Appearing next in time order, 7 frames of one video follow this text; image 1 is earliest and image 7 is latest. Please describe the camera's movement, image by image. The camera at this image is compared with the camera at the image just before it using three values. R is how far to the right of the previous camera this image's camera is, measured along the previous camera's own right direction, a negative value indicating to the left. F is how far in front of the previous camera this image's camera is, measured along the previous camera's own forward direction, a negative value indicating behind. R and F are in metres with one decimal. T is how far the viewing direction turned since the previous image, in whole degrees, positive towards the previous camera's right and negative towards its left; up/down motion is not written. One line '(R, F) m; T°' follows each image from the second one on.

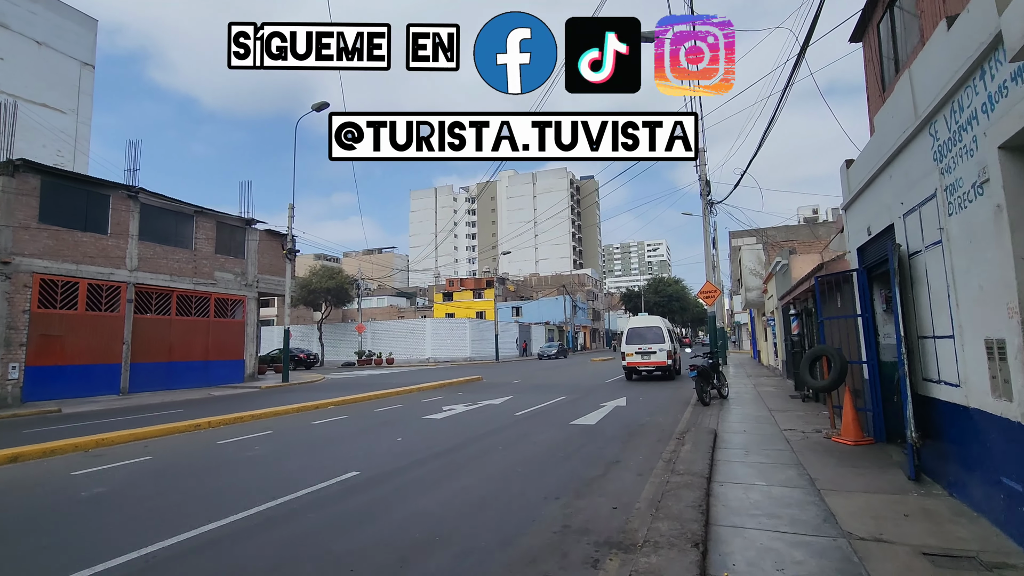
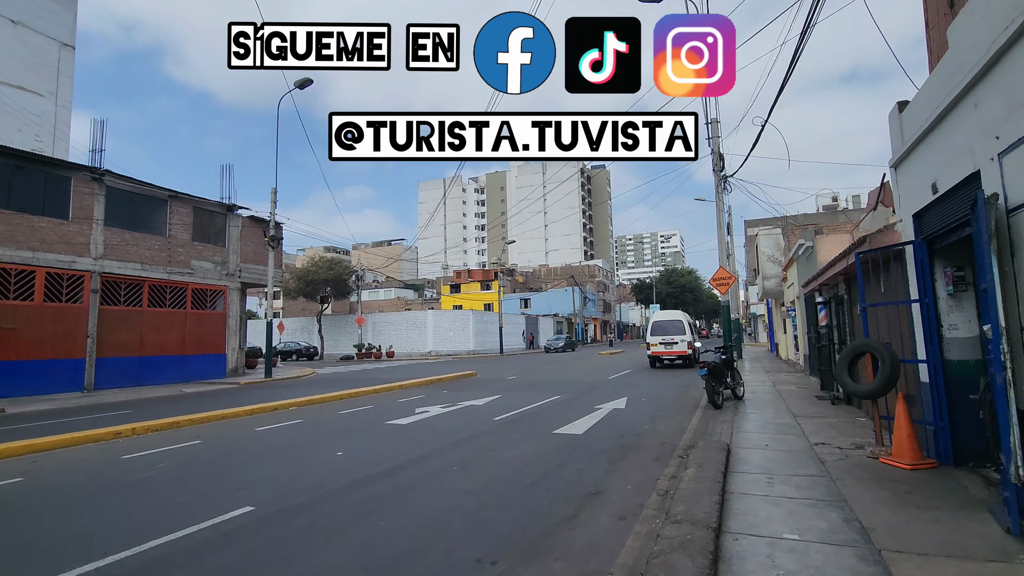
(+0.6, +1.6) m; -1°
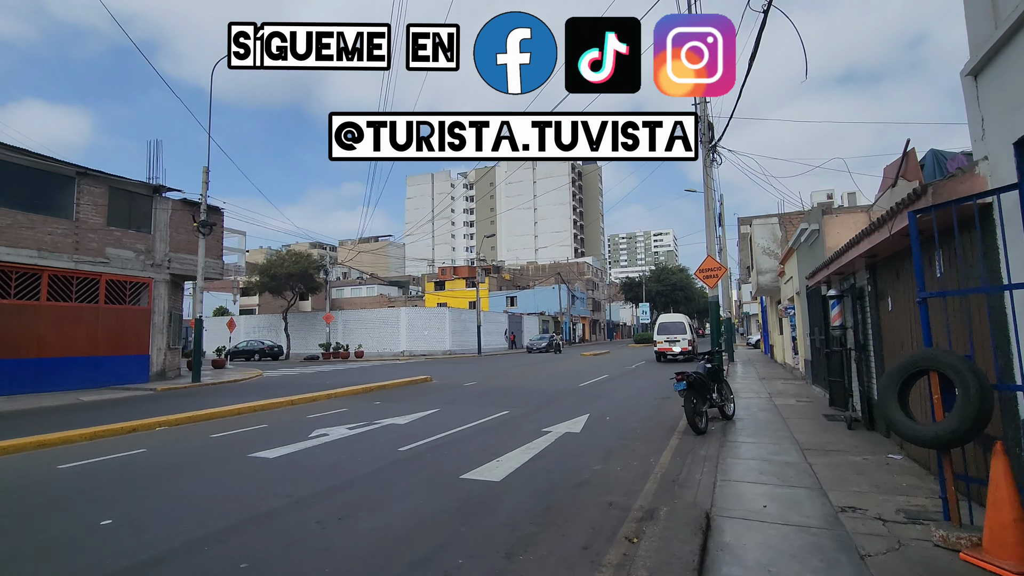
(+1.1, +2.5) m; +1°
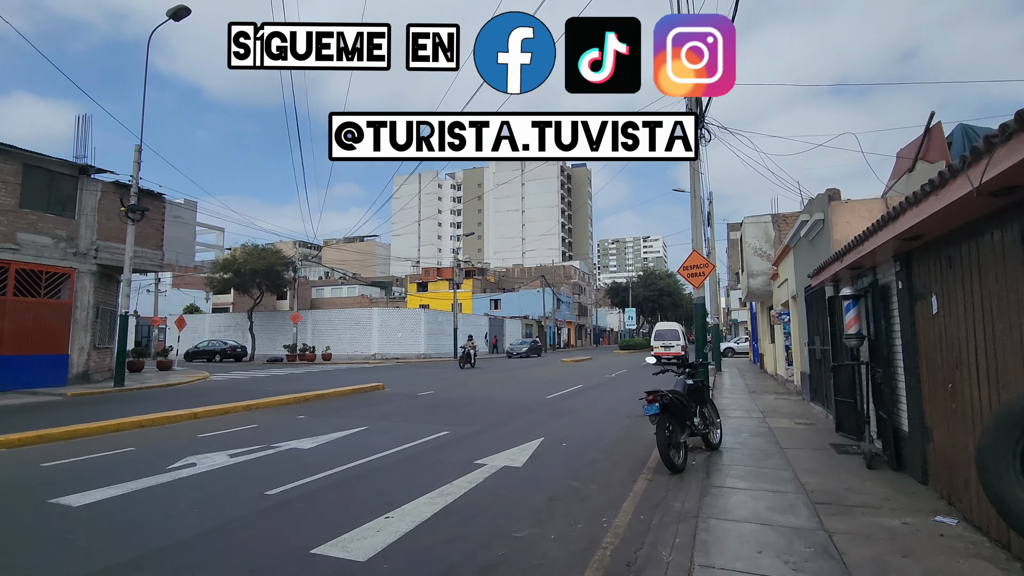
(+0.7, +1.9) m; +1°
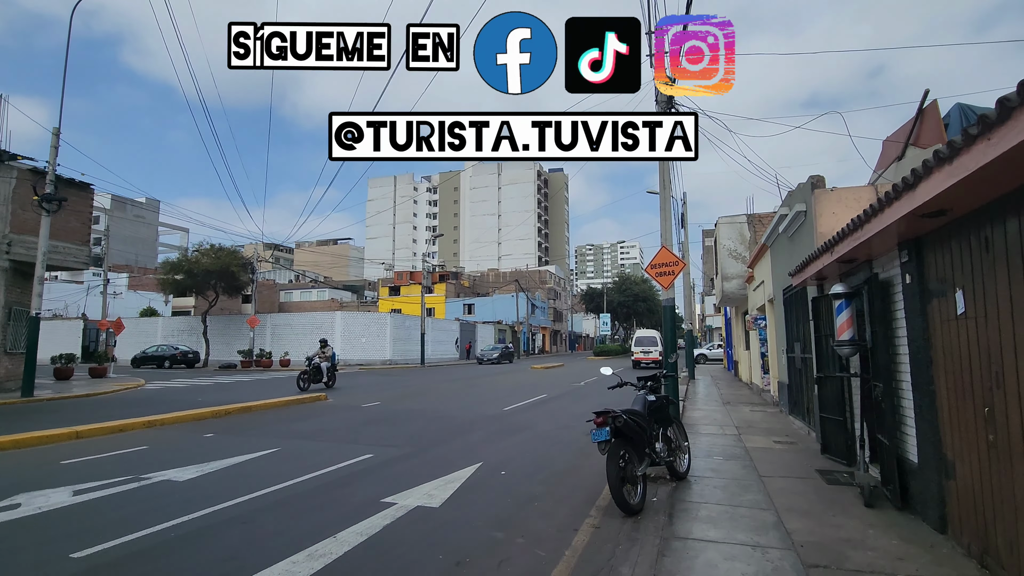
(+0.6, +1.3) m; +2°
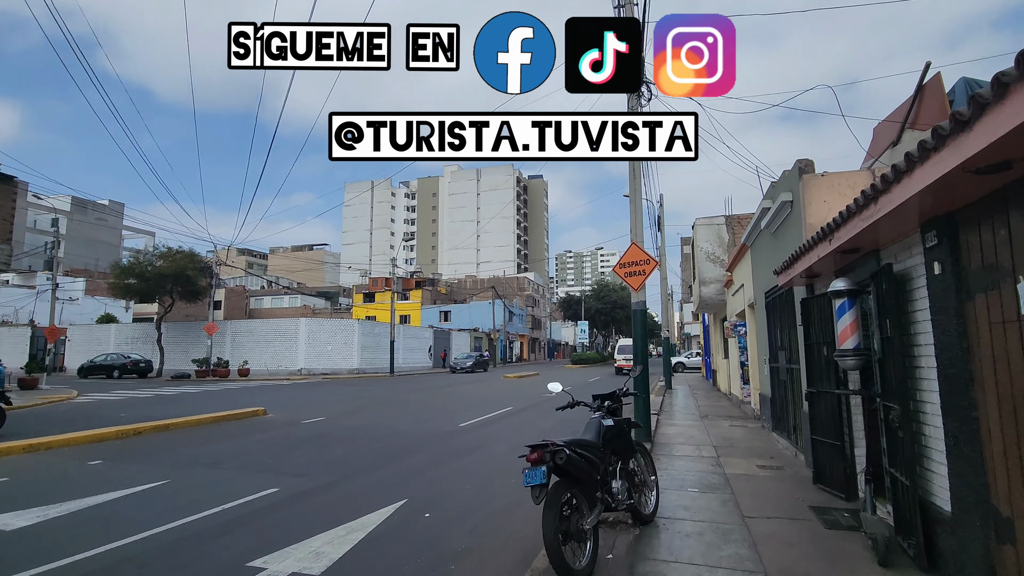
(+0.5, +1.2) m; +2°
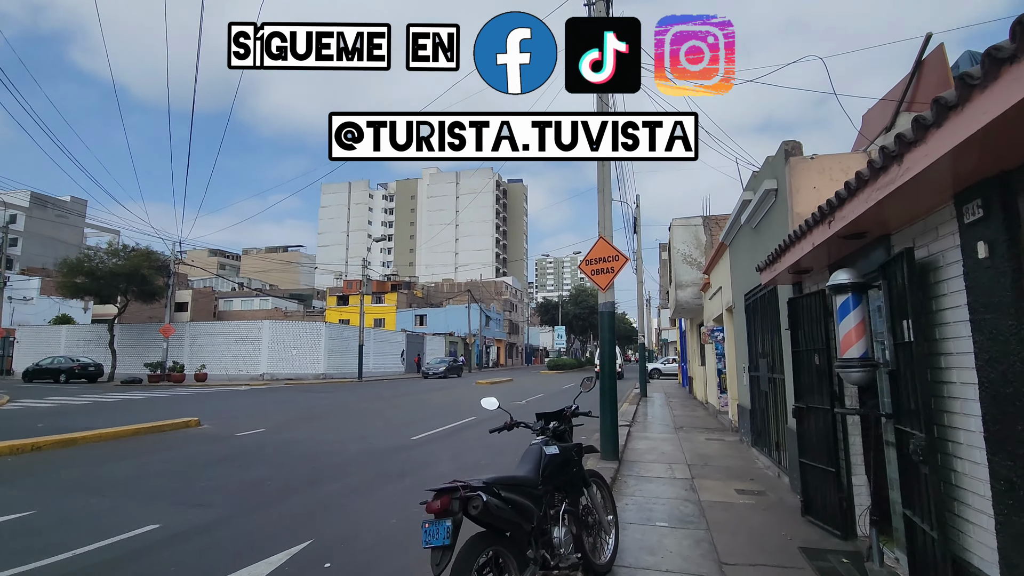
(+0.4, +1.0) m; +2°
